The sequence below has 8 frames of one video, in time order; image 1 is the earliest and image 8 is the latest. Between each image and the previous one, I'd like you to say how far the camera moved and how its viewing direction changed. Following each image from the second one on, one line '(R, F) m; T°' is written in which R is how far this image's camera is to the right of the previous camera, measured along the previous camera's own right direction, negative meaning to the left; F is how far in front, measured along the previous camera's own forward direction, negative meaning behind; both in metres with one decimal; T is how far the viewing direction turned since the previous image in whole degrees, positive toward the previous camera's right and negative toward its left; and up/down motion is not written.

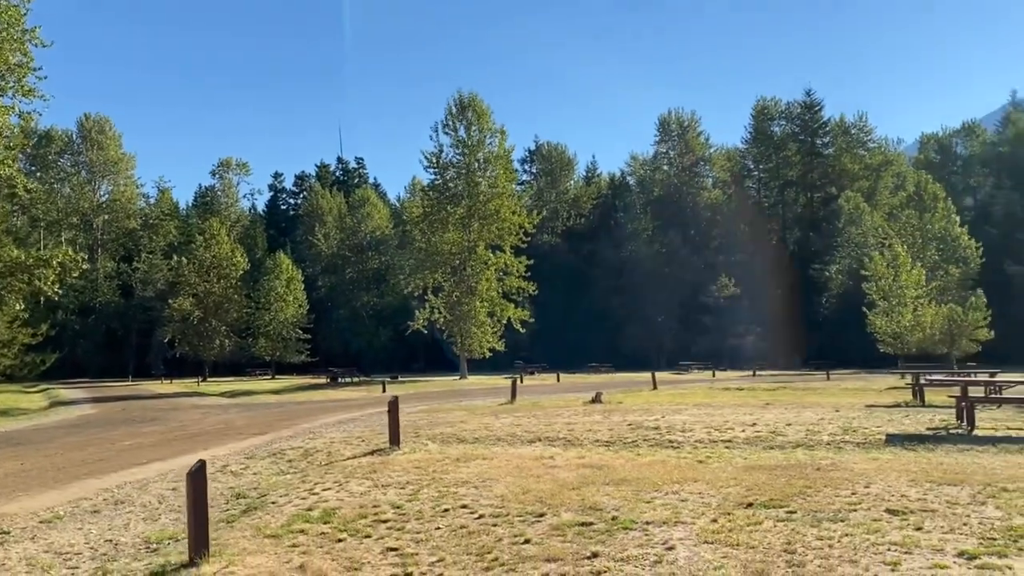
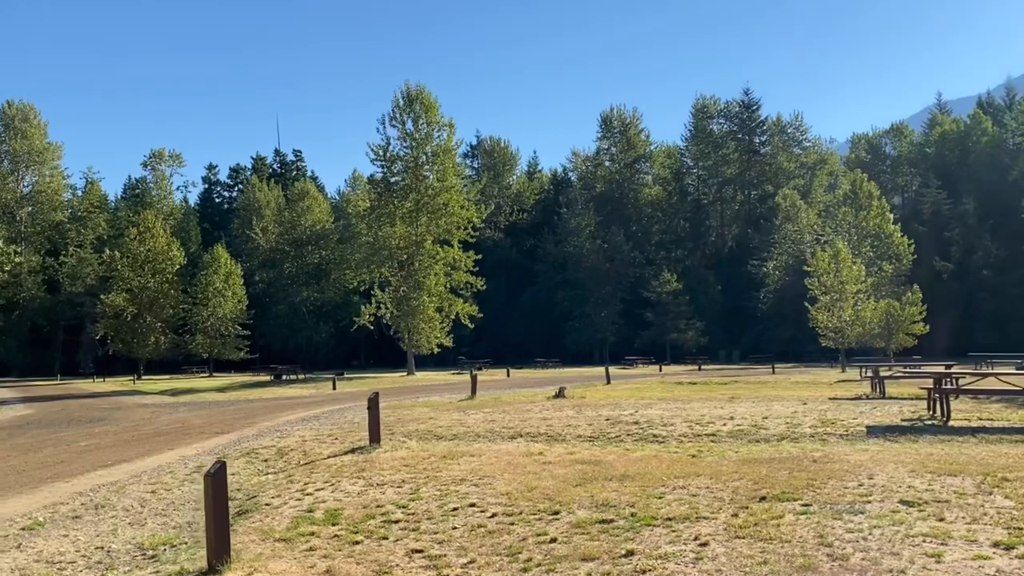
(-0.7, +0.2) m; +4°
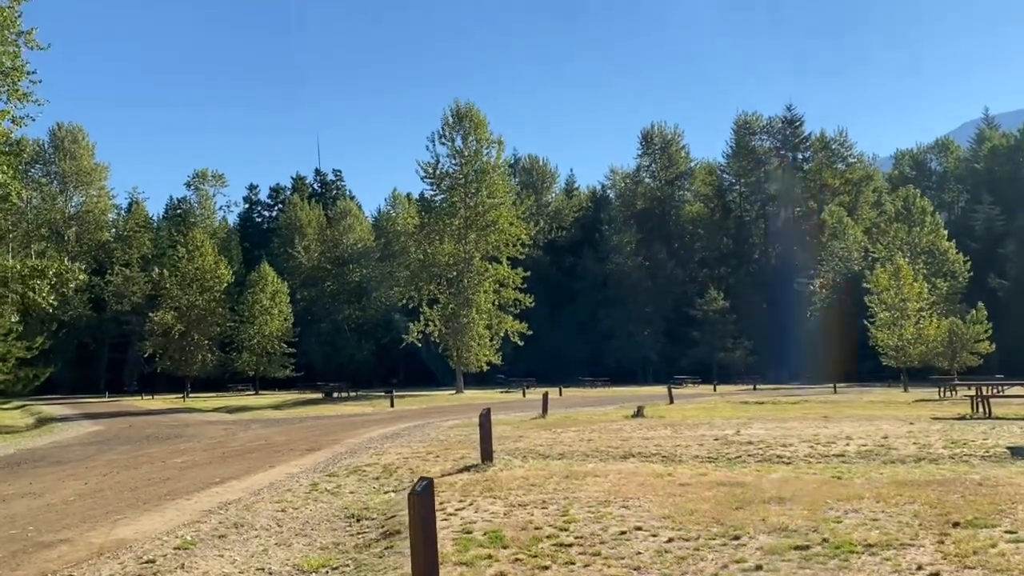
(-1.3, +0.4) m; -2°
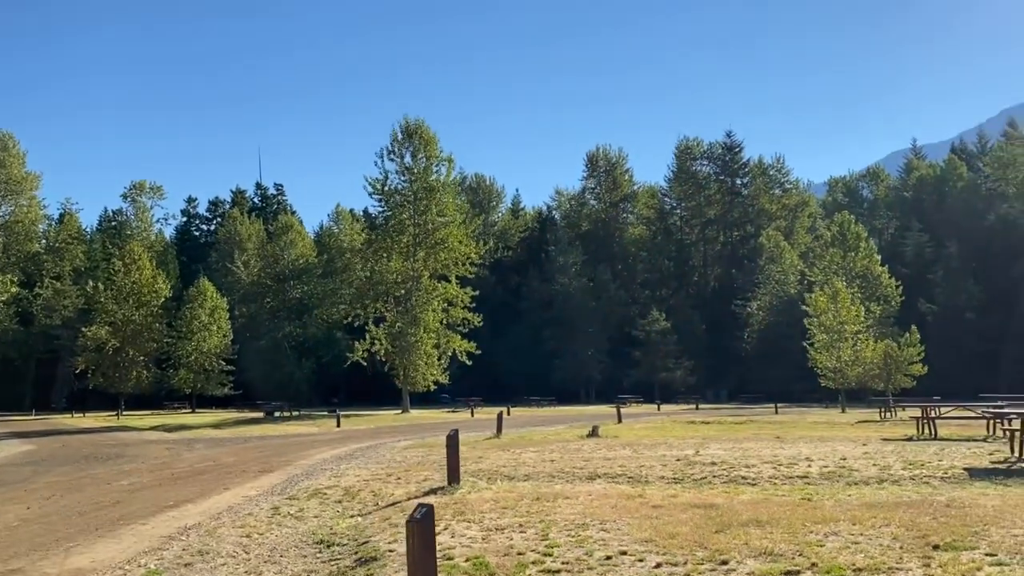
(-0.4, +0.2) m; +4°
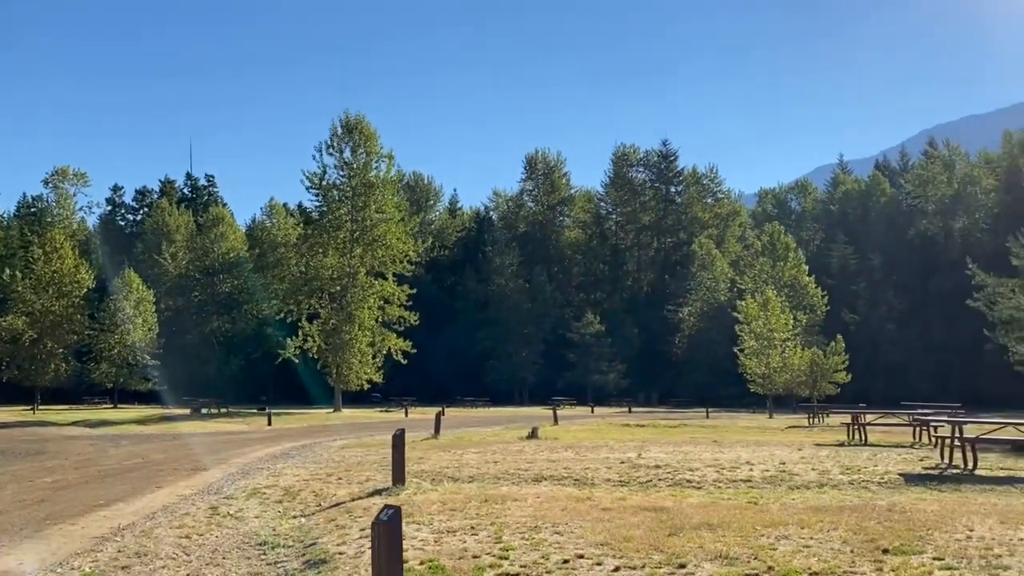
(-0.3, +0.2) m; +5°
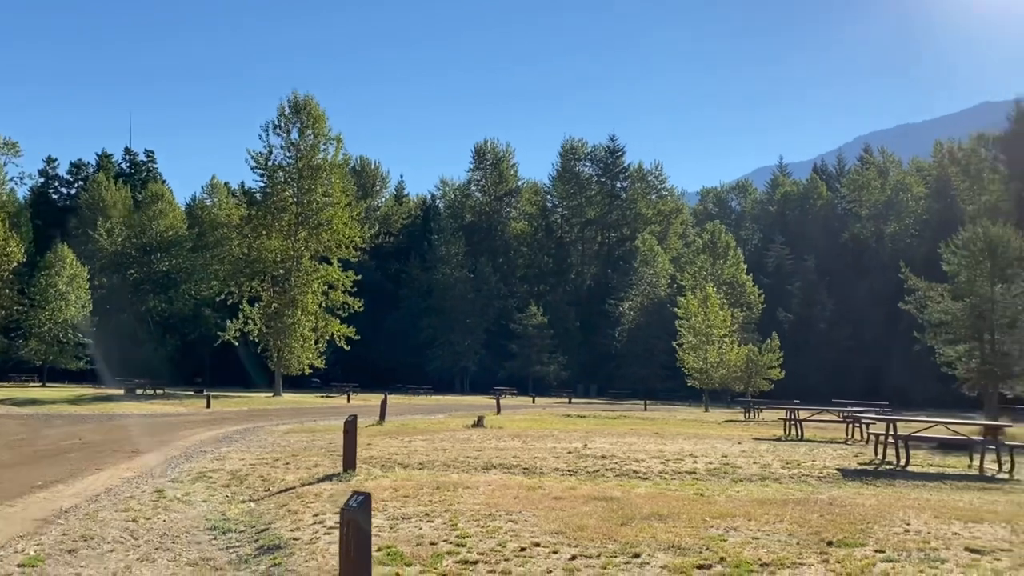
(-0.2, 0.0) m; +4°
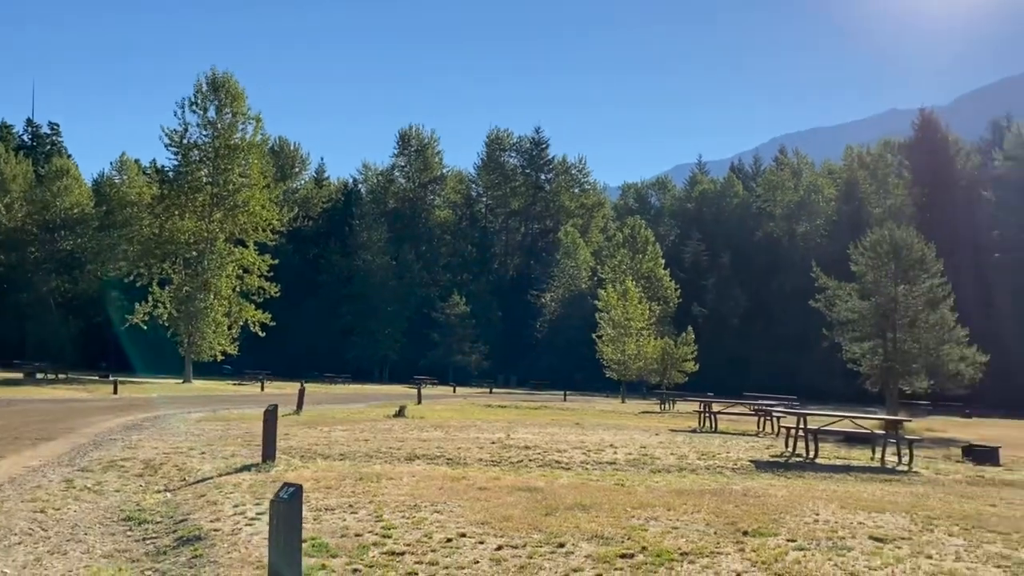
(-0.1, 0.0) m; +6°
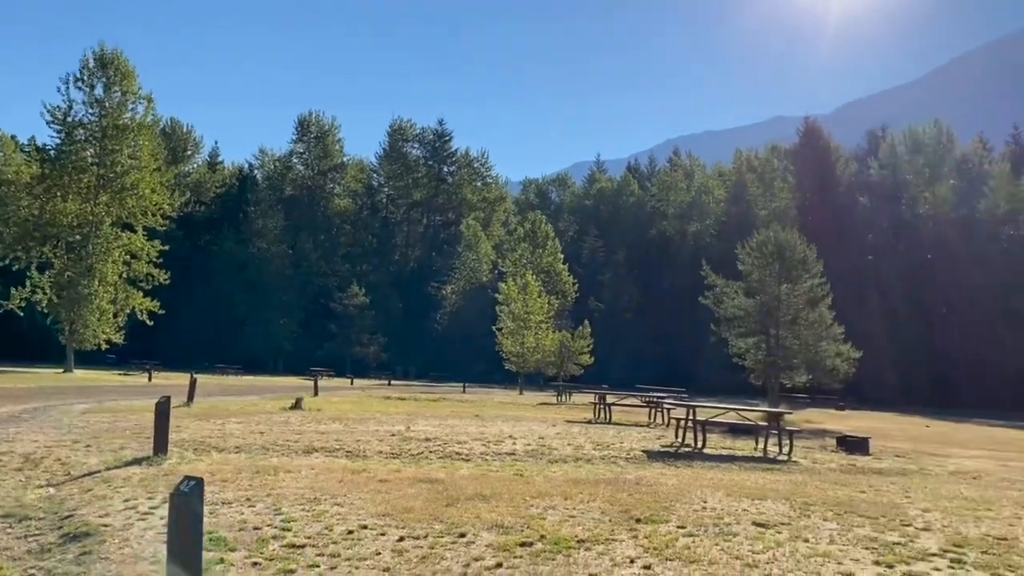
(-0.1, -0.1) m; +7°
